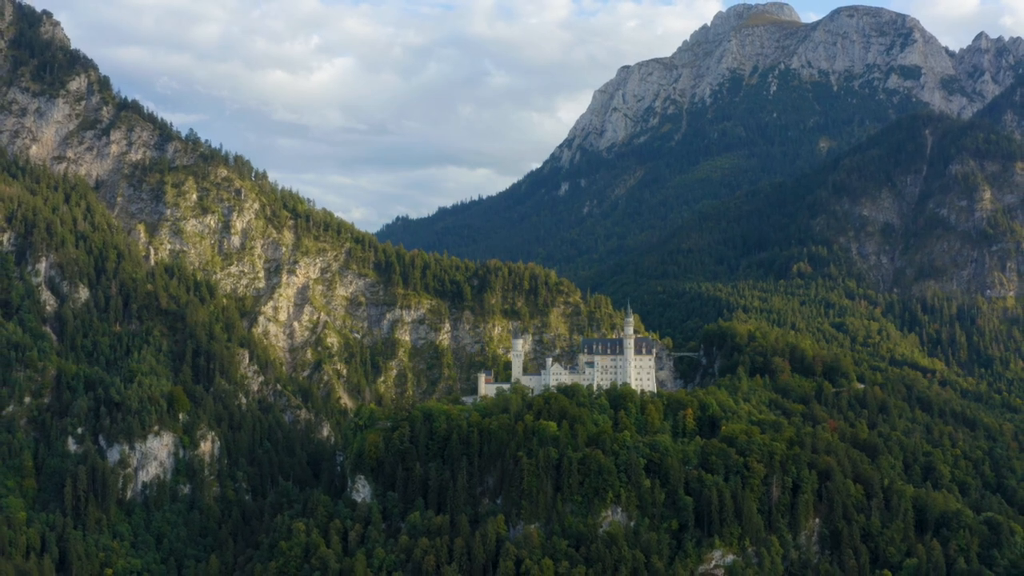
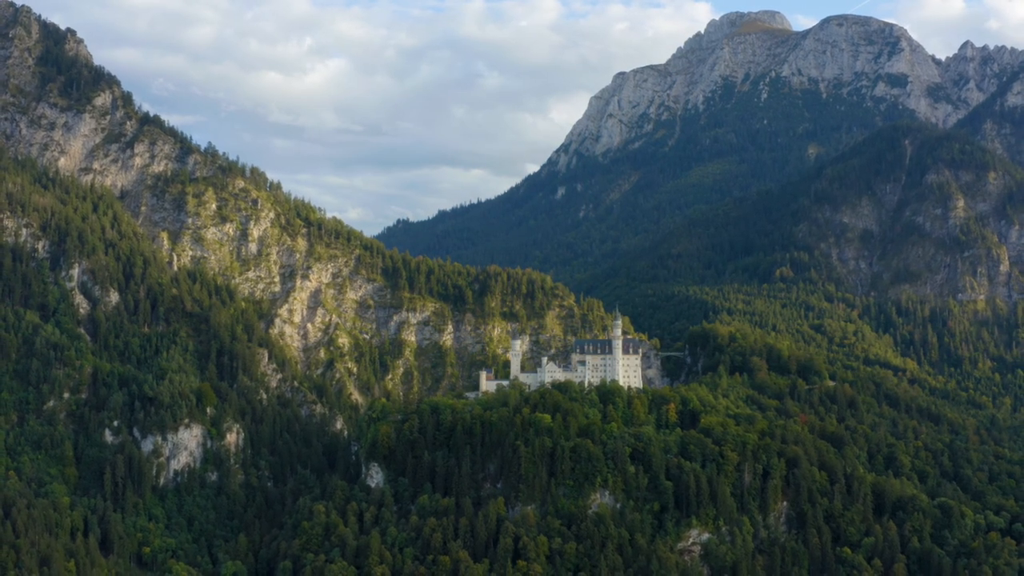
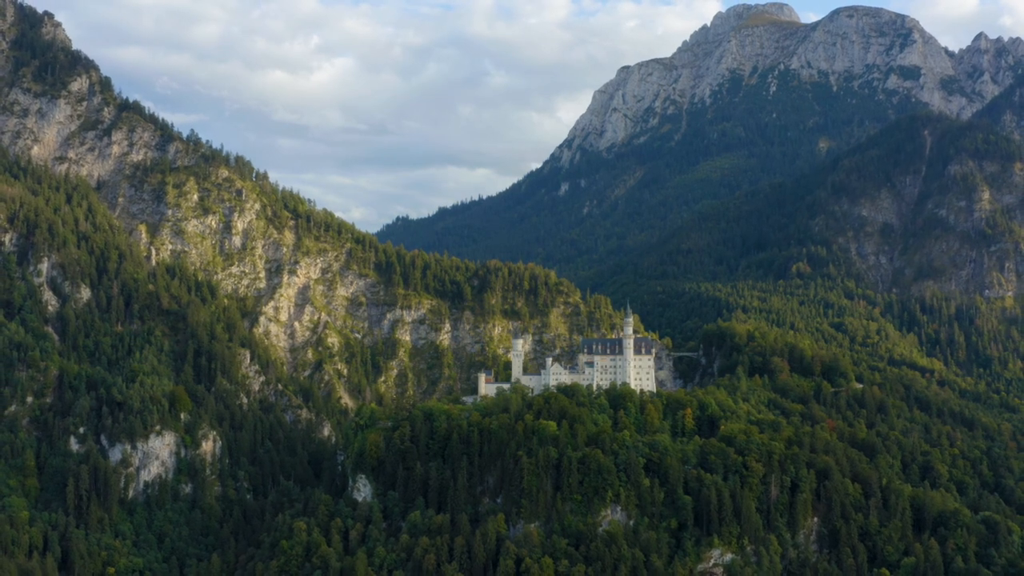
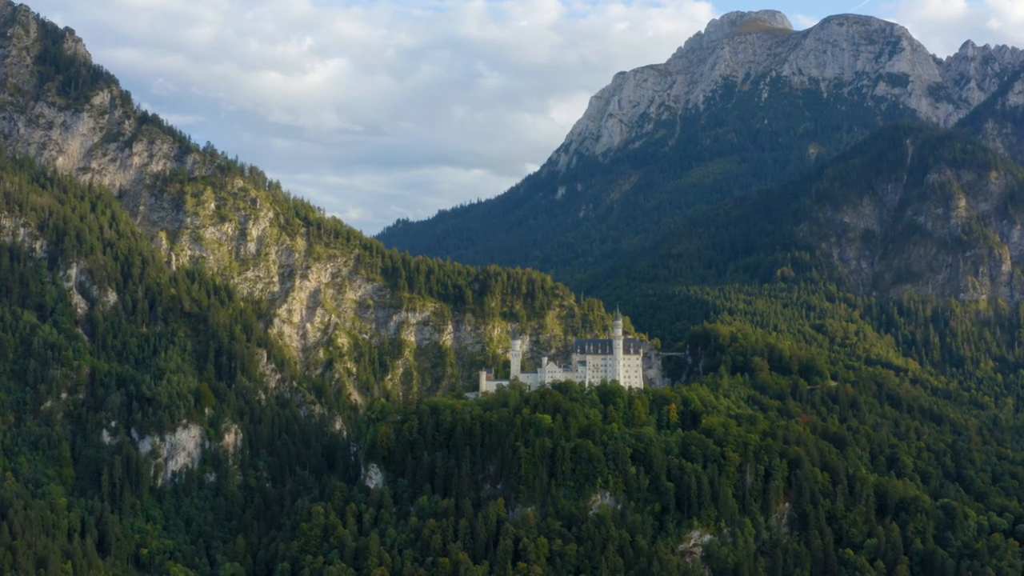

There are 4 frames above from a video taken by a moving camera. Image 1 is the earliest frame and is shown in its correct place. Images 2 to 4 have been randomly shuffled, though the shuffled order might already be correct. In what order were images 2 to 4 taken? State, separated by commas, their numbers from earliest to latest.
3, 4, 2
